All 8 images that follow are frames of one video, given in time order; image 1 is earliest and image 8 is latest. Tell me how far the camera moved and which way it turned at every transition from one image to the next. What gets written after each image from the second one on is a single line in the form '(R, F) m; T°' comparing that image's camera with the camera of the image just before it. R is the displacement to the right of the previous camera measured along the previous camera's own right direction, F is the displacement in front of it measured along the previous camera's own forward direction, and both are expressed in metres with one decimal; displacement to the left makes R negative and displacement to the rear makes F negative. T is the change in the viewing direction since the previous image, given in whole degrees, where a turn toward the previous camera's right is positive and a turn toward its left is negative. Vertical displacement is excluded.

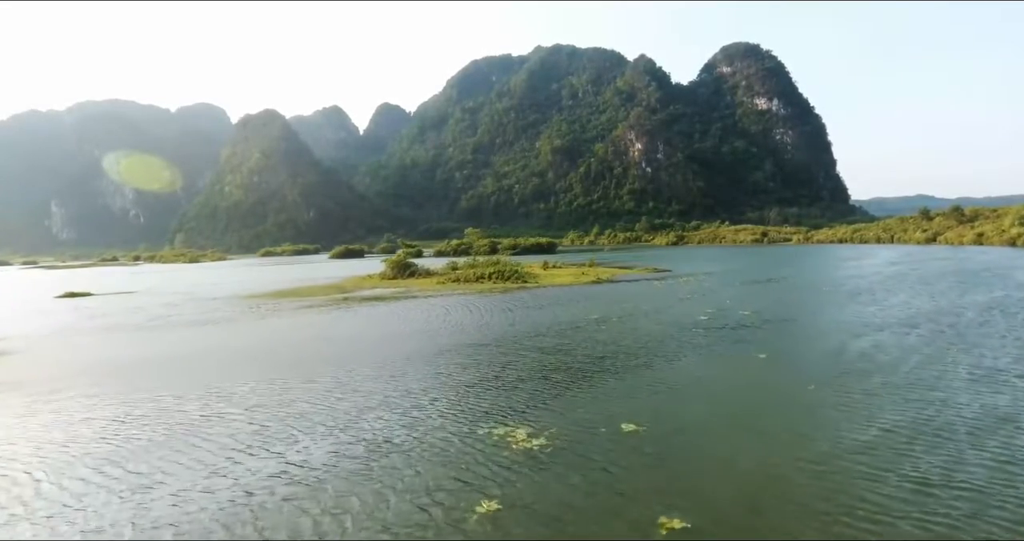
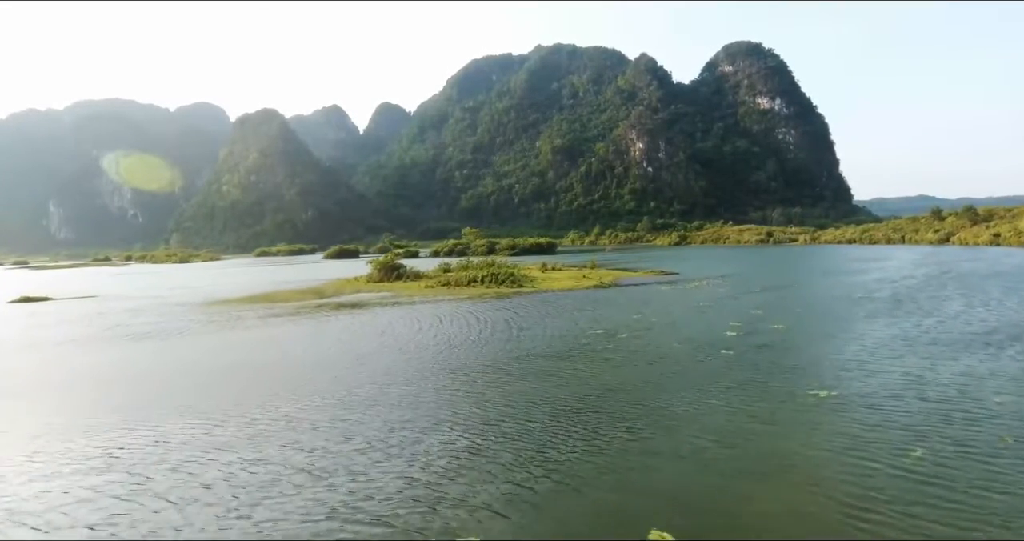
(+0.3, +3.8) m; 0°
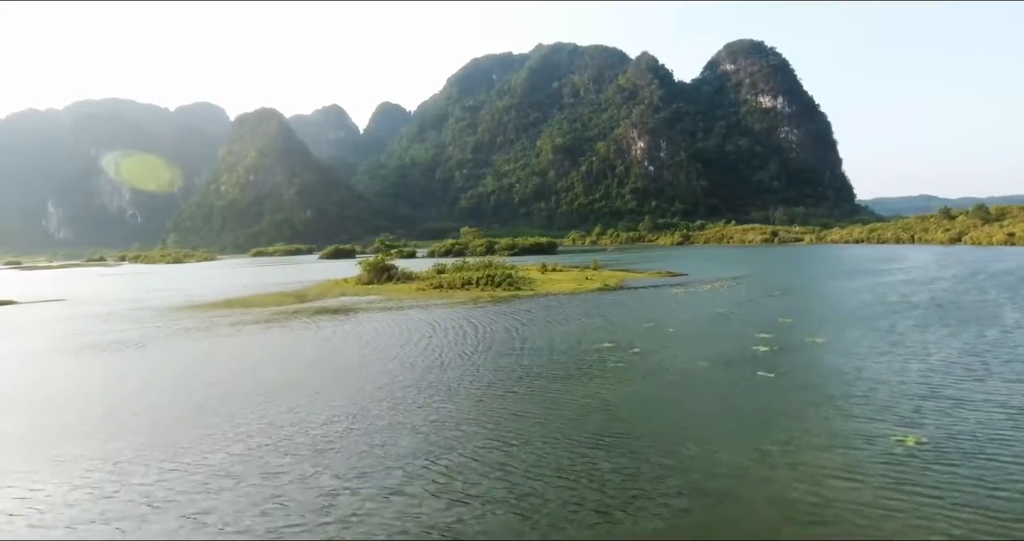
(+0.2, +3.0) m; 0°
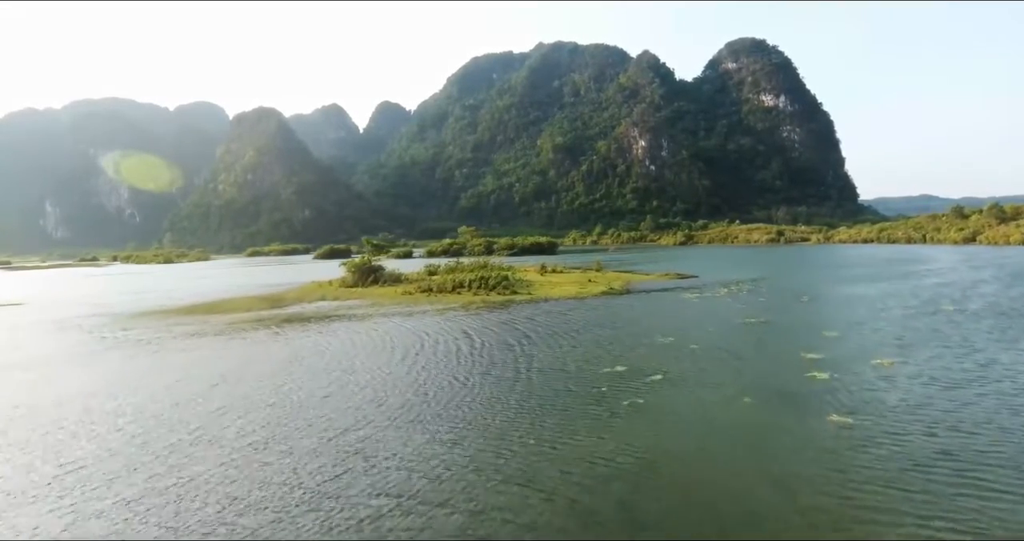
(+0.2, +3.6) m; 0°
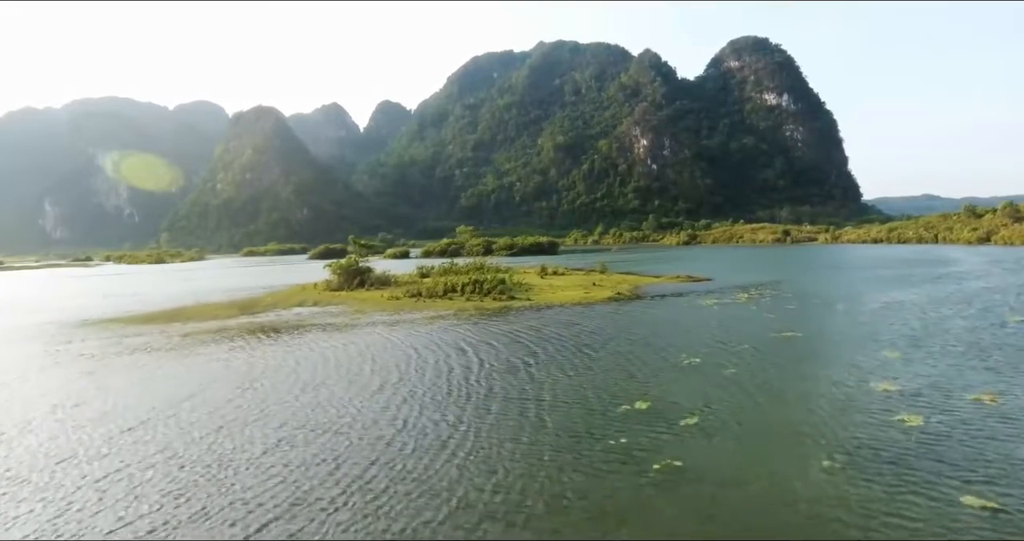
(+0.2, +3.3) m; 0°
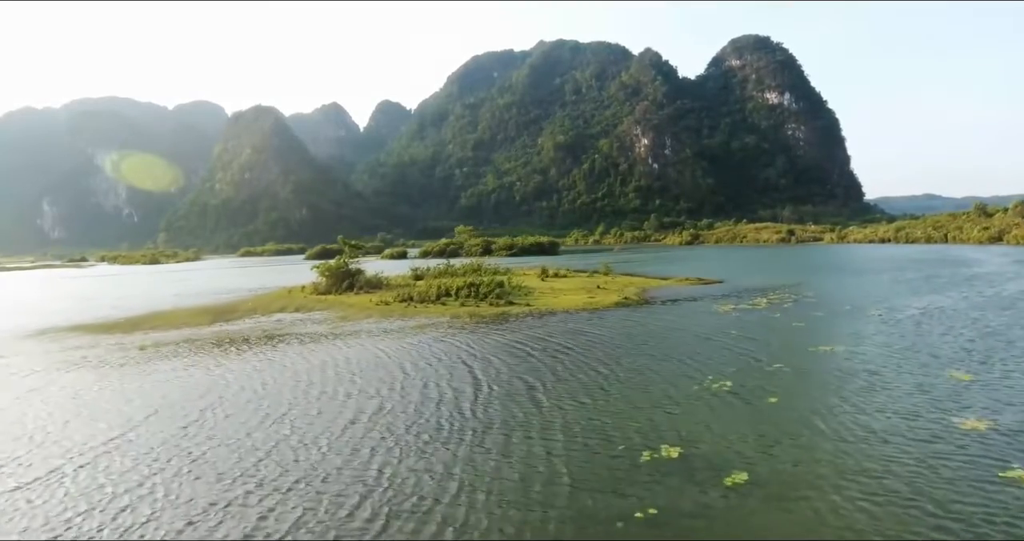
(+0.1, +2.5) m; 0°
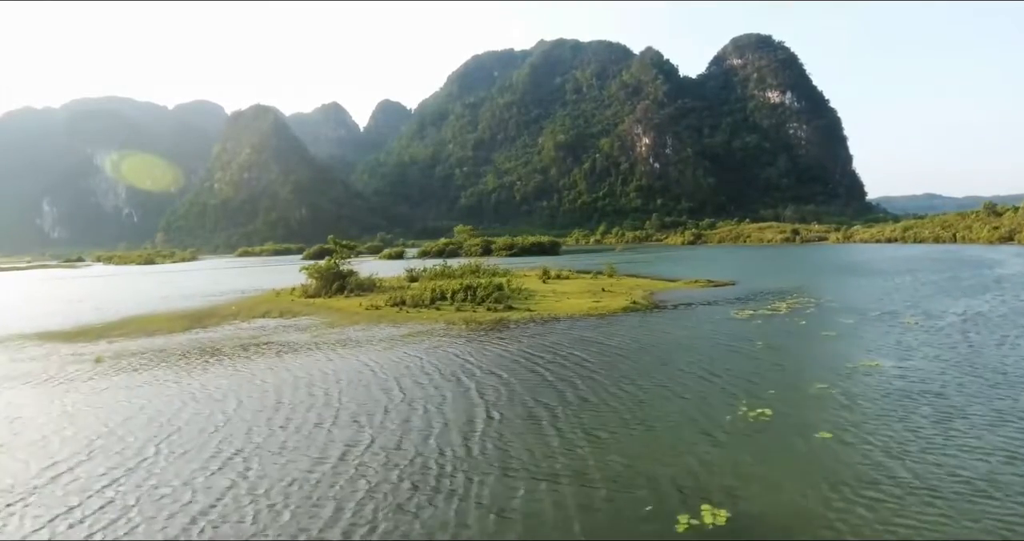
(0.0, +2.0) m; 0°
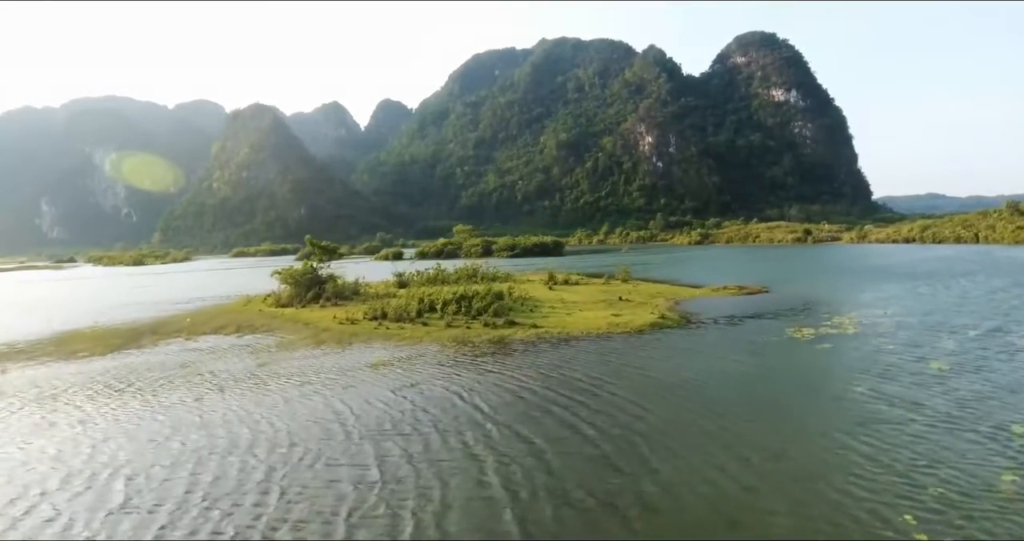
(-0.1, +4.7) m; 0°
